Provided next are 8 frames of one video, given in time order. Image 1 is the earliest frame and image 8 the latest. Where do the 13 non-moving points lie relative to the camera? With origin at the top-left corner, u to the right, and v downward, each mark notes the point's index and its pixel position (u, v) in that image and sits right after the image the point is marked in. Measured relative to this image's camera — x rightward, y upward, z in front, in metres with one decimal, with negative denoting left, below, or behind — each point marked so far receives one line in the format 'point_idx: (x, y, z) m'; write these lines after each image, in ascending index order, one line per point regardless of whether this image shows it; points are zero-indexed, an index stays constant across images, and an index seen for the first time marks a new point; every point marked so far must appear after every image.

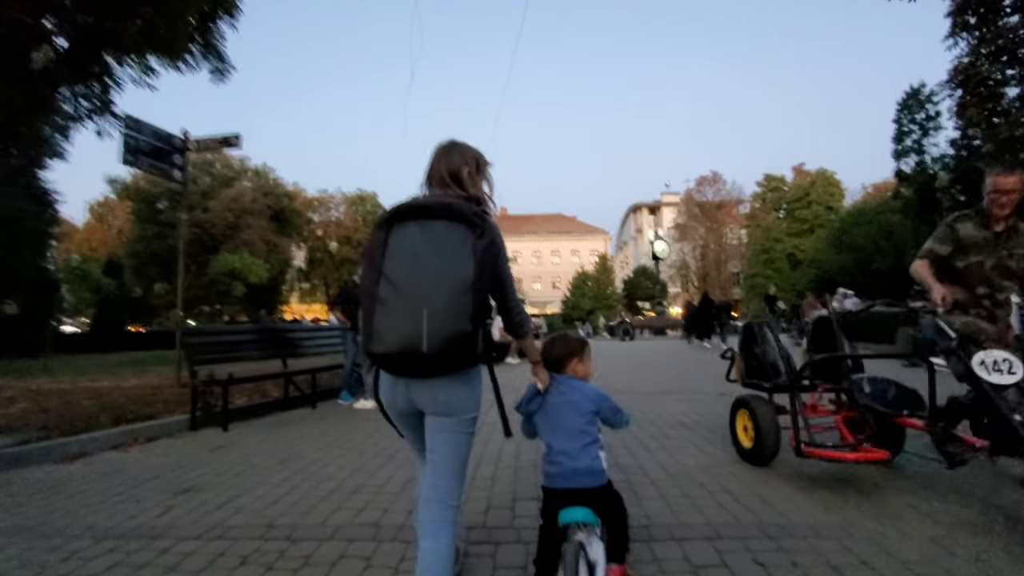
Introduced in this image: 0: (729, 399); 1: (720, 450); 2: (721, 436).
0: (+2.7, -1.4, +9.6) m
1: (+1.6, -1.3, +6.0) m
2: (+1.8, -1.3, +6.7) m
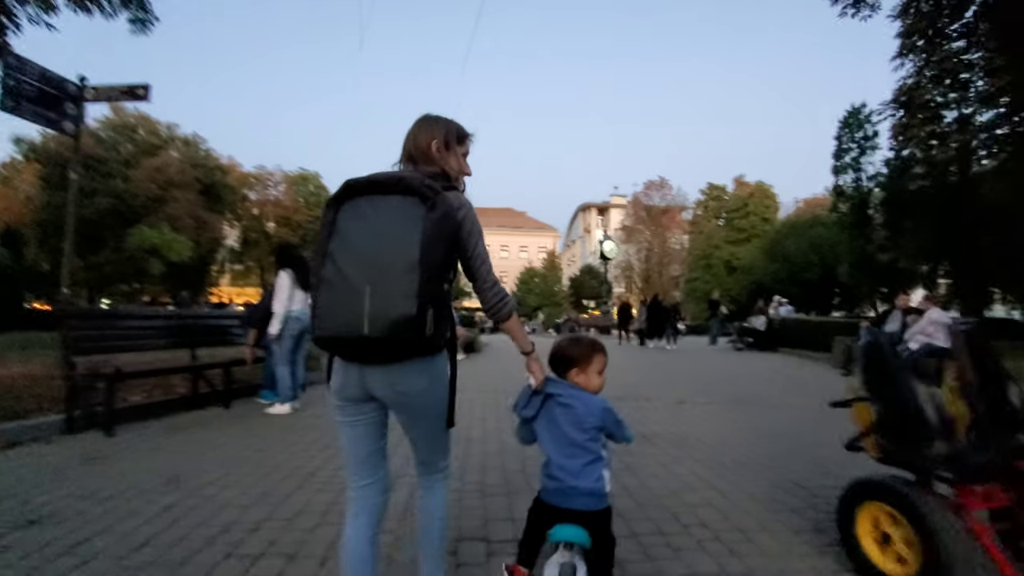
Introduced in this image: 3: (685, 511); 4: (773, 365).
0: (+2.0, -1.4, +9.2) m
1: (+1.2, -1.3, +5.5) m
2: (+1.3, -1.3, +6.2) m
3: (+0.9, -1.2, +4.1) m
4: (+5.7, -1.7, +17.3) m
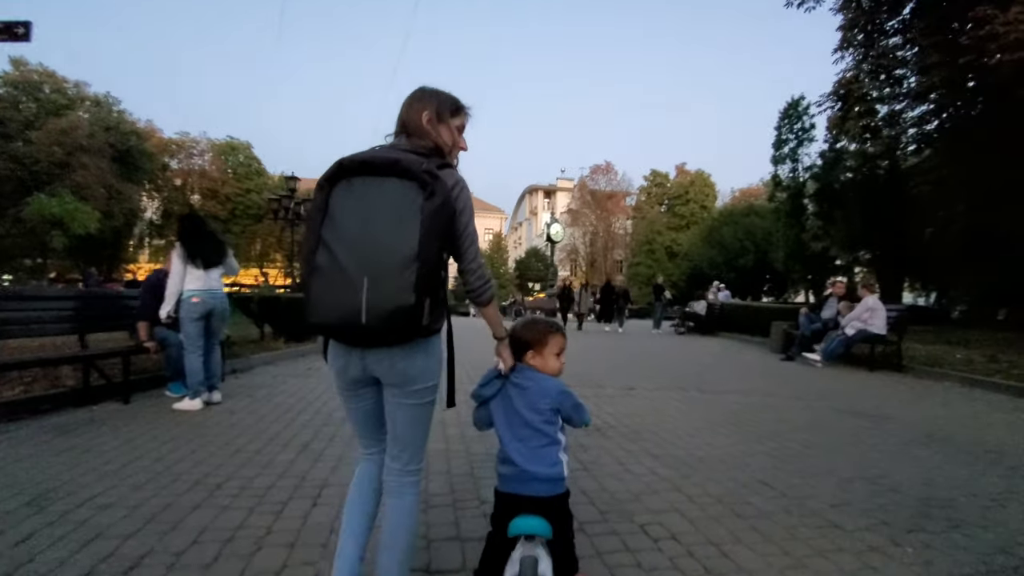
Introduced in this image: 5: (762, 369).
0: (+1.4, -1.2, +8.8) m
1: (+0.8, -1.2, +5.1) m
2: (+0.9, -1.2, +5.8) m
3: (+0.7, -1.1, +3.7) m
4: (+4.5, -1.4, +17.2) m
5: (+4.1, -1.4, +12.7) m
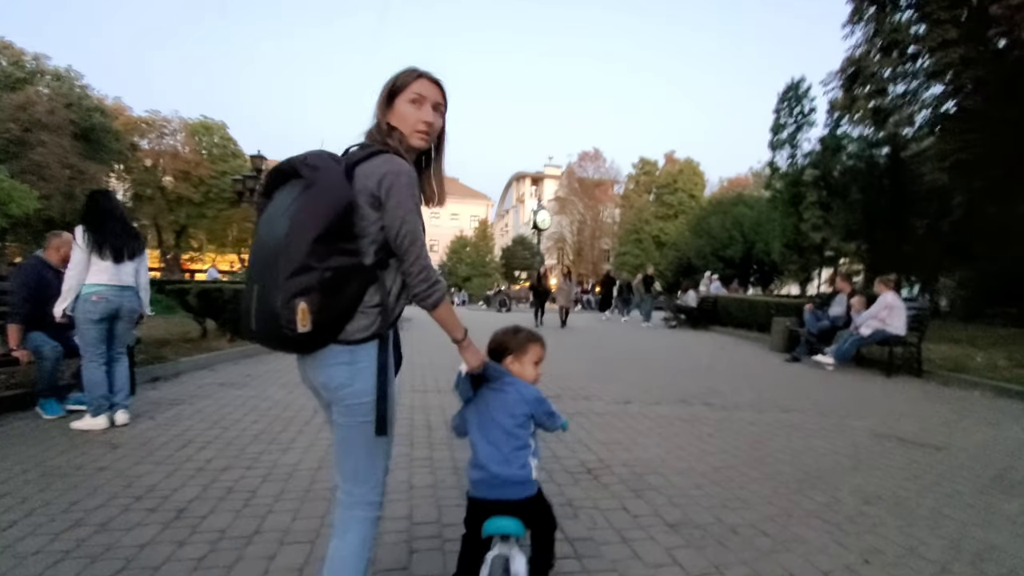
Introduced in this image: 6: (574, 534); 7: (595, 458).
0: (+1.2, -1.2, +7.5) m
1: (+0.6, -1.2, +3.7) m
2: (+0.7, -1.2, +4.4) m
3: (+0.5, -1.1, +2.3) m
4: (+4.1, -1.2, +15.9) m
5: (+3.8, -1.3, +11.4) m
6: (+0.3, -1.2, +3.8) m
7: (+0.6, -1.2, +5.4) m
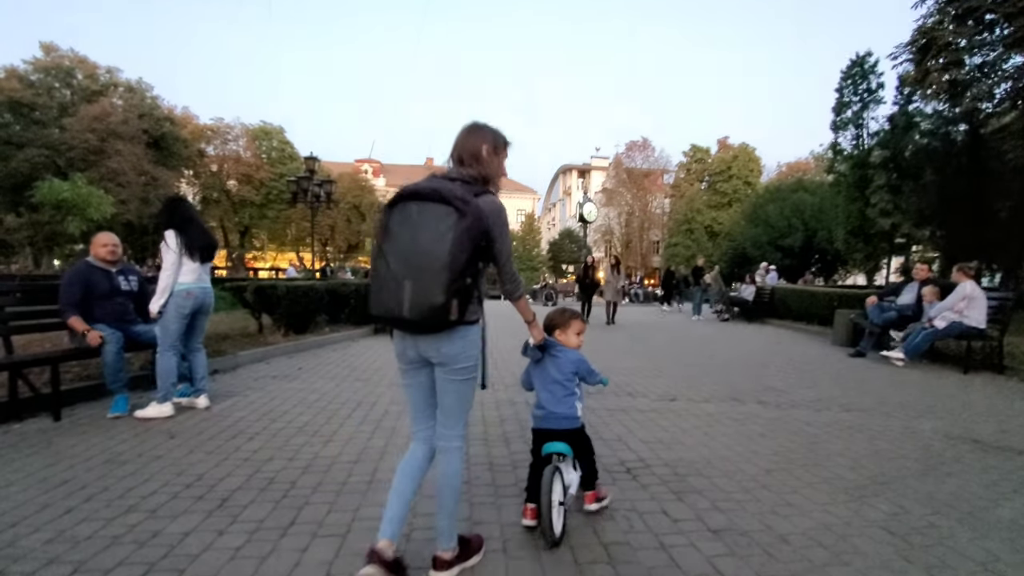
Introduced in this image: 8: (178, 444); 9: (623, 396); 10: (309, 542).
0: (+1.6, -1.1, +7.2) m
1: (+0.8, -1.2, +3.5) m
2: (+0.9, -1.1, +4.2) m
3: (+0.6, -1.1, +2.1) m
4: (+5.1, -1.1, +15.4) m
5: (+4.4, -1.1, +10.9) m
6: (+0.5, -1.2, +3.6) m
7: (+0.9, -1.1, +5.2) m
8: (-2.7, -1.2, +6.2) m
9: (+1.1, -1.1, +7.6) m
10: (-1.1, -1.4, +4.1) m
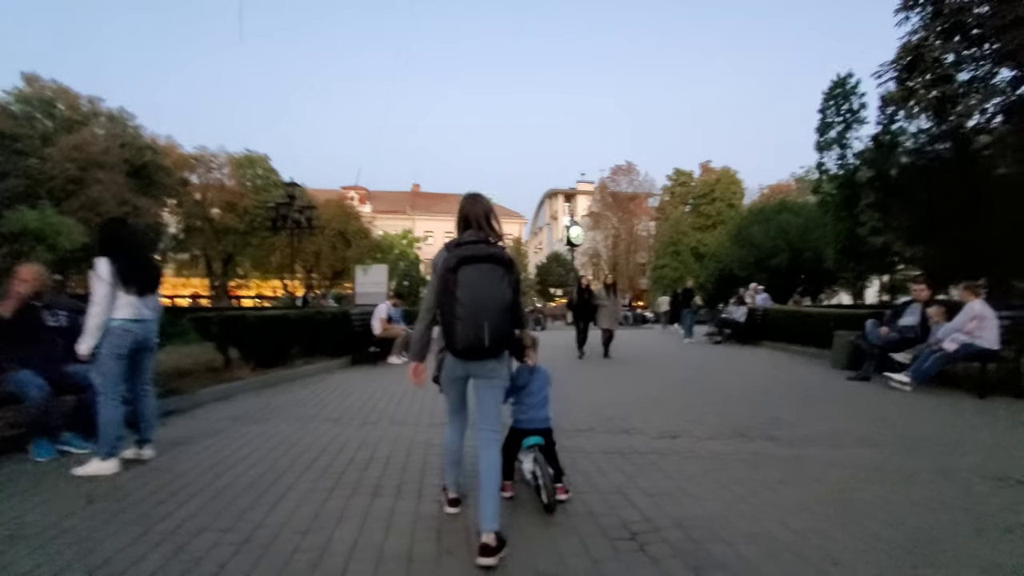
0: (+1.4, -1.3, +6.4) m
1: (+0.7, -1.3, +2.7) m
2: (+0.8, -1.3, +3.4) m
3: (+0.5, -1.2, +1.3) m
4: (+4.8, -1.5, +14.7) m
5: (+4.2, -1.4, +10.2) m
6: (+0.4, -1.3, +2.8) m
7: (+0.8, -1.3, +4.4) m
8: (-2.9, -1.5, +5.4) m
9: (+0.9, -1.3, +6.9) m
10: (-1.2, -1.5, +3.3) m
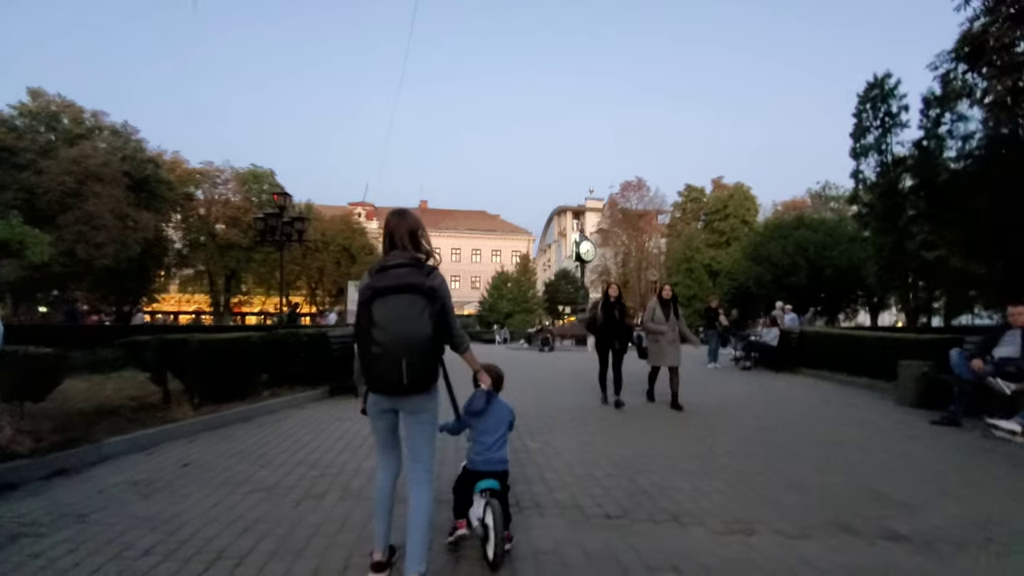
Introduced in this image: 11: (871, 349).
0: (+1.4, -1.5, +4.2) m
1: (+0.7, -1.3, +0.5) m
2: (+0.8, -1.3, +1.2) m
3: (+0.4, -1.2, -0.9) m
4: (+4.9, -1.8, +12.4) m
5: (+4.2, -1.6, +7.9) m
6: (+0.4, -1.3, +0.6) m
7: (+0.7, -1.4, +2.2) m
8: (-2.9, -1.6, +3.2) m
9: (+0.9, -1.4, +4.7) m
10: (-1.2, -1.6, +1.1) m
11: (+6.9, -1.1, +14.9) m
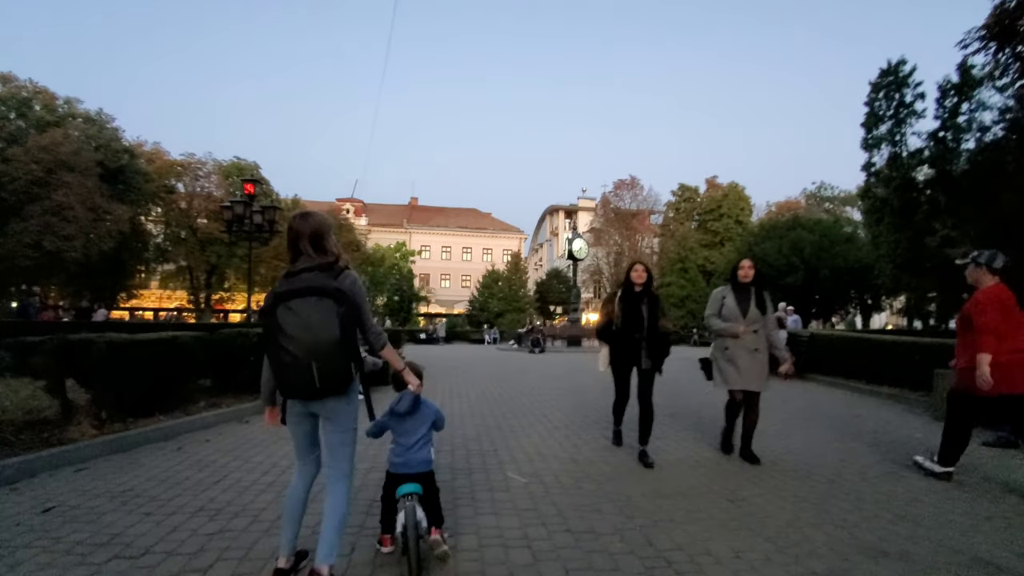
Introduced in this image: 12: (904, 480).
0: (+1.2, -1.4, +2.6) m
1: (+0.6, -1.2, -1.1) m
2: (+0.7, -1.3, -0.4) m
3: (+0.3, -1.1, -2.5) m
4: (+4.6, -1.8, +10.9) m
5: (+4.0, -1.6, +6.4) m
6: (+0.2, -1.2, -1.0) m
7: (+0.6, -1.3, +0.6) m
8: (-3.0, -1.5, +1.6) m
9: (+0.8, -1.4, +3.1) m
10: (-1.3, -1.5, -0.5) m
11: (+6.6, -1.1, +13.4) m
12: (+3.2, -1.6, +6.3) m
